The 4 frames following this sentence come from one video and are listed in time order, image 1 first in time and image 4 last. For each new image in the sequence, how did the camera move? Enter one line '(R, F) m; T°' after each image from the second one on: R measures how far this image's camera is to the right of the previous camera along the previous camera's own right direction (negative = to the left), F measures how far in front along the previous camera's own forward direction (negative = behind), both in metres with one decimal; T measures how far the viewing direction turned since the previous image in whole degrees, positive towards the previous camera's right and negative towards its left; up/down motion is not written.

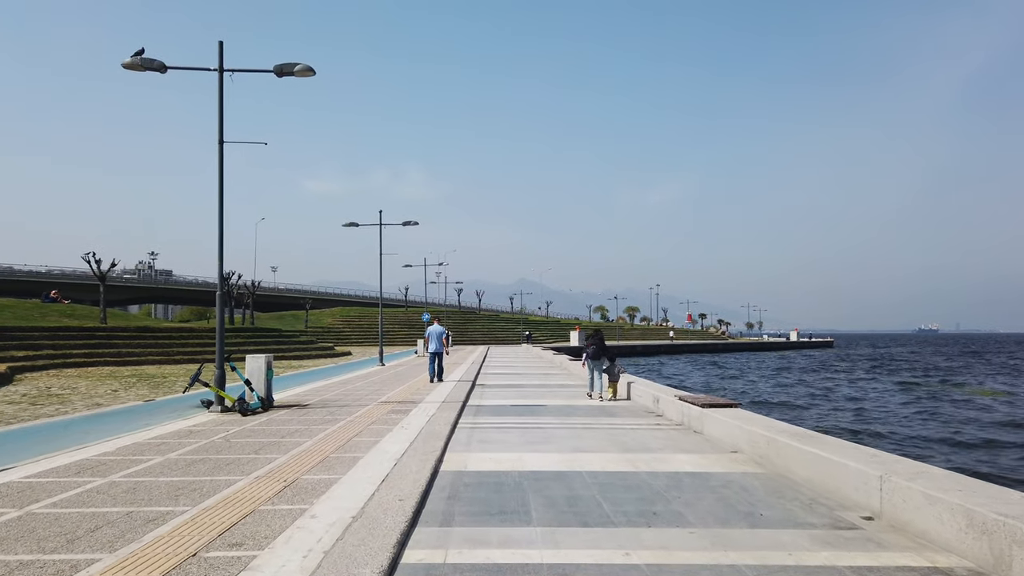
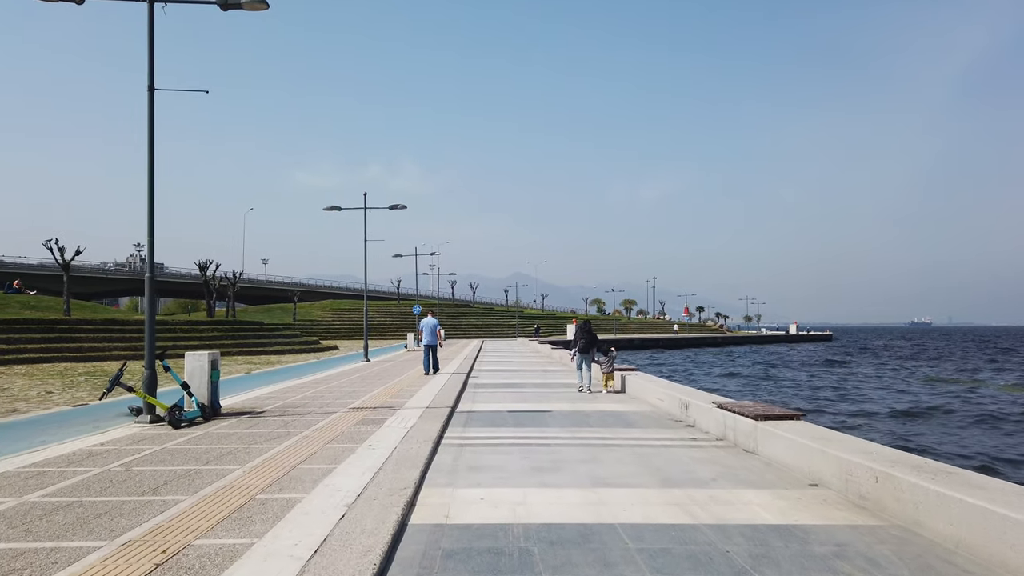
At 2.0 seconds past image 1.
(-0.1, +2.5) m; 0°
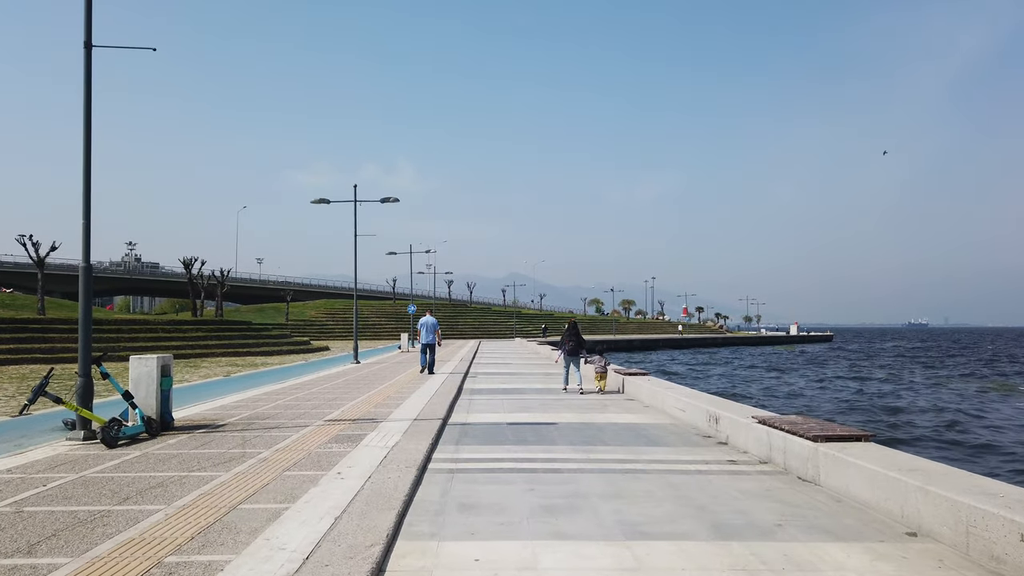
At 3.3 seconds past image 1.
(-0.1, +1.7) m; 0°
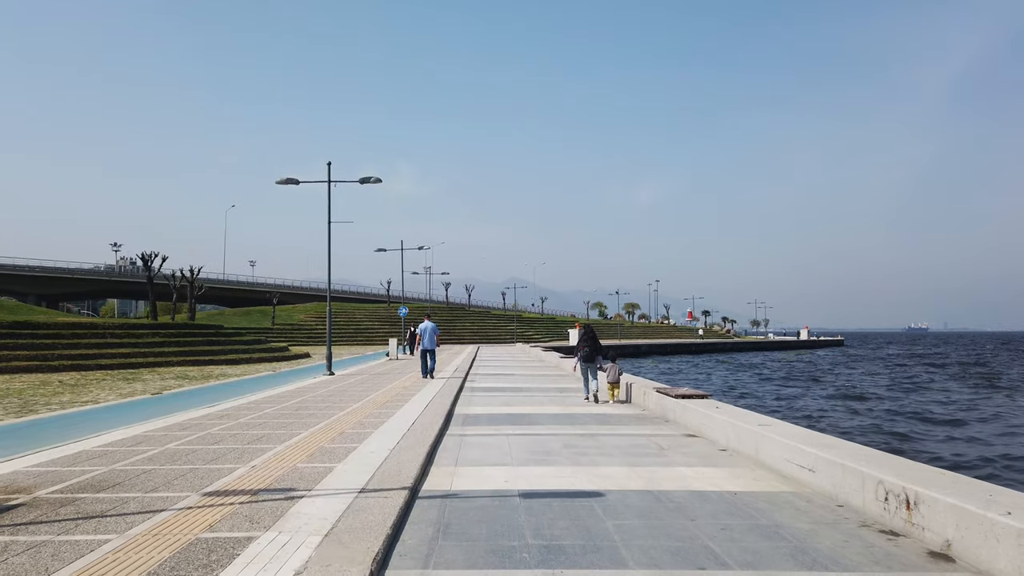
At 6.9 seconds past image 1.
(-0.1, +4.6) m; 0°
